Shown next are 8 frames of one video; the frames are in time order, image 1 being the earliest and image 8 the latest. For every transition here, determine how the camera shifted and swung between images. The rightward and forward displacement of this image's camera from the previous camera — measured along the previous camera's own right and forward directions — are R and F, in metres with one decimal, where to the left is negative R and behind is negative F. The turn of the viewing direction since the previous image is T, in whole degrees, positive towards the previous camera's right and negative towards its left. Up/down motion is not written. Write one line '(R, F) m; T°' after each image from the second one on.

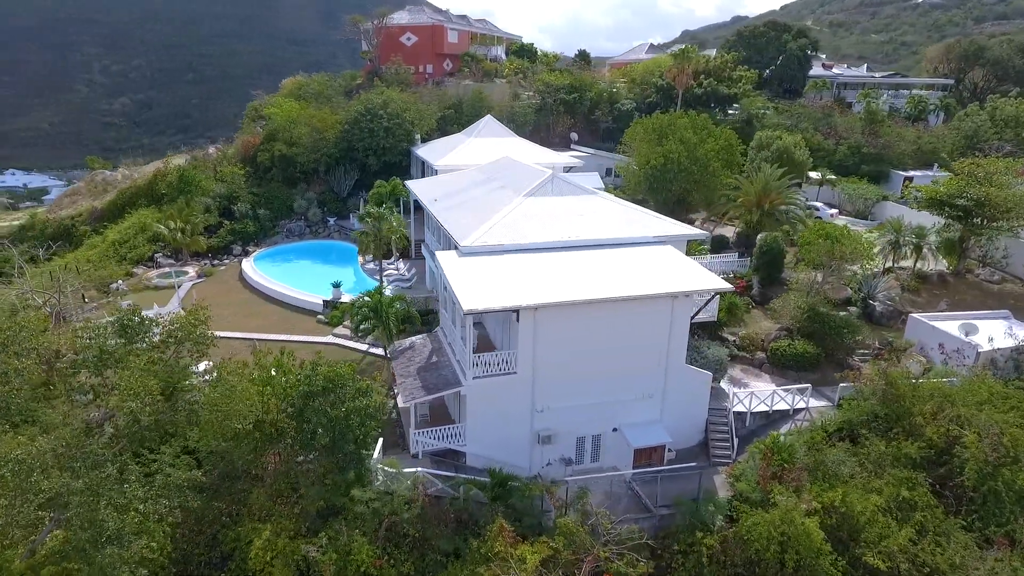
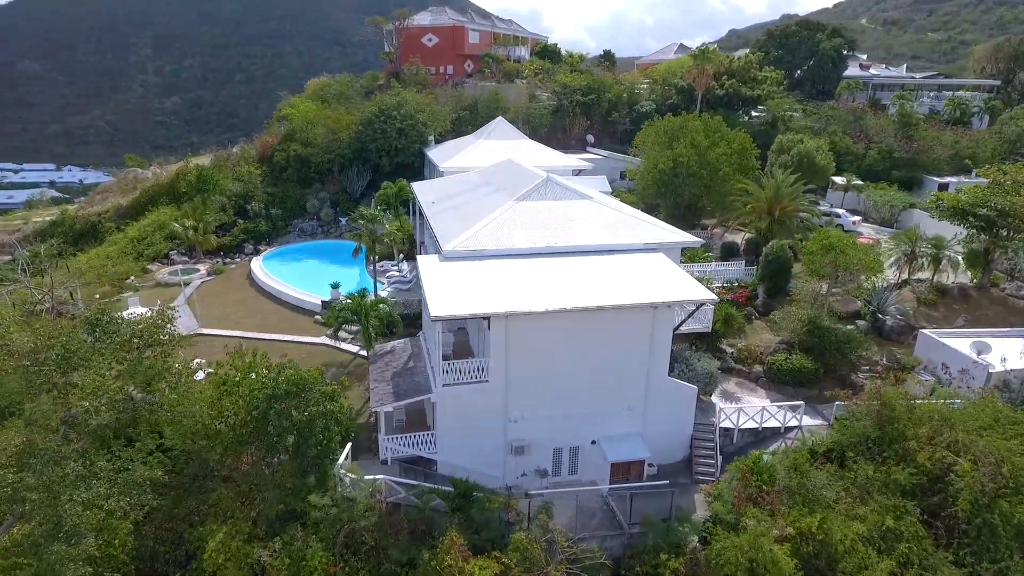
(+1.8, +0.4) m; -4°
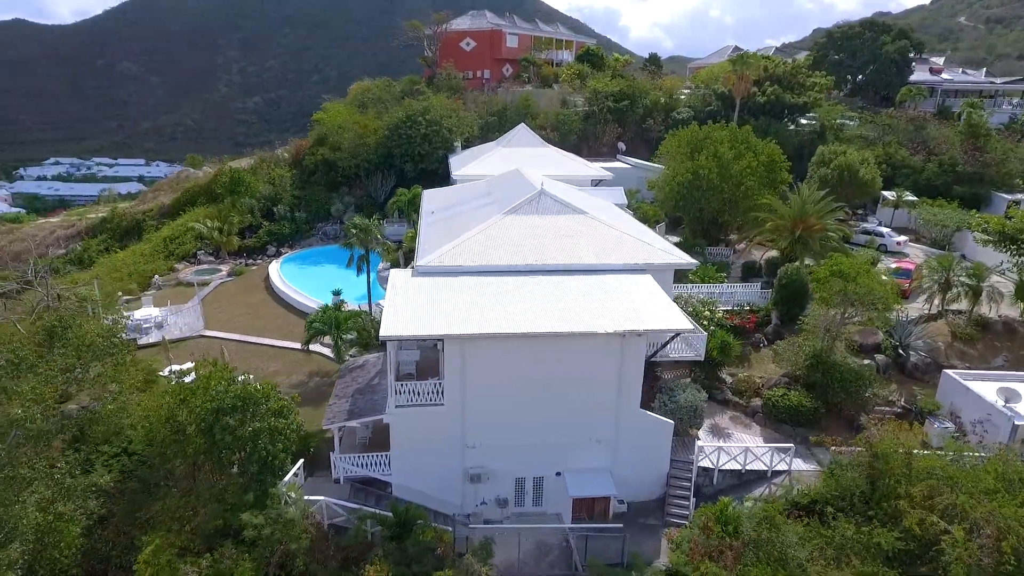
(+2.8, +0.9) m; -6°
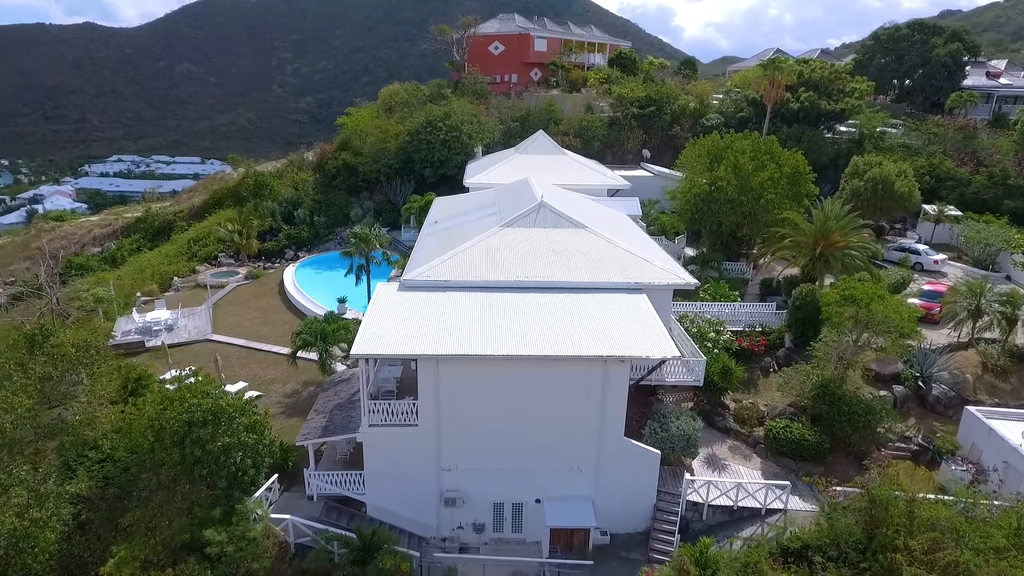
(+1.6, +0.6) m; -4°
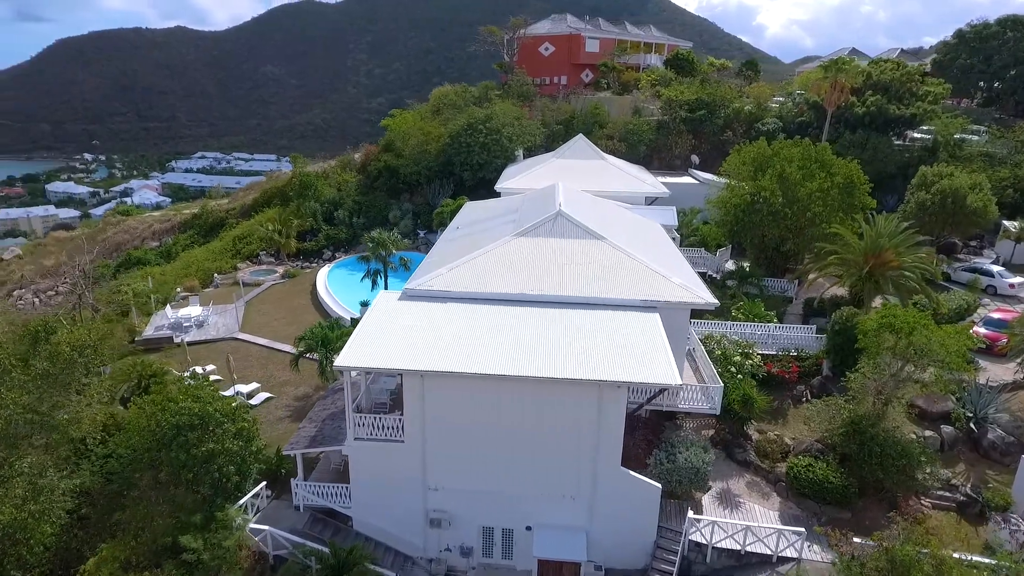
(+1.7, +0.9) m; -6°
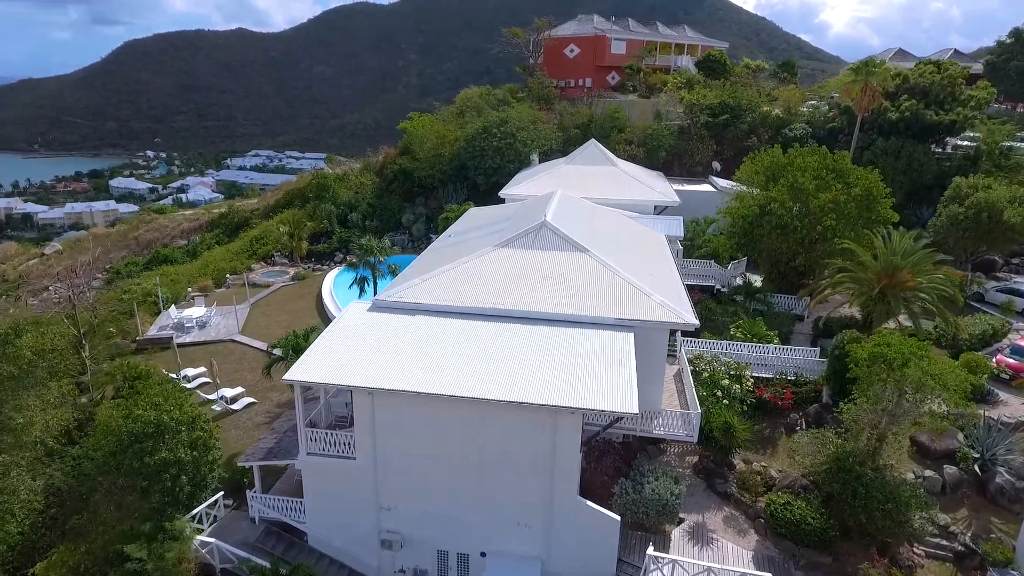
(+2.1, +0.7) m; -4°
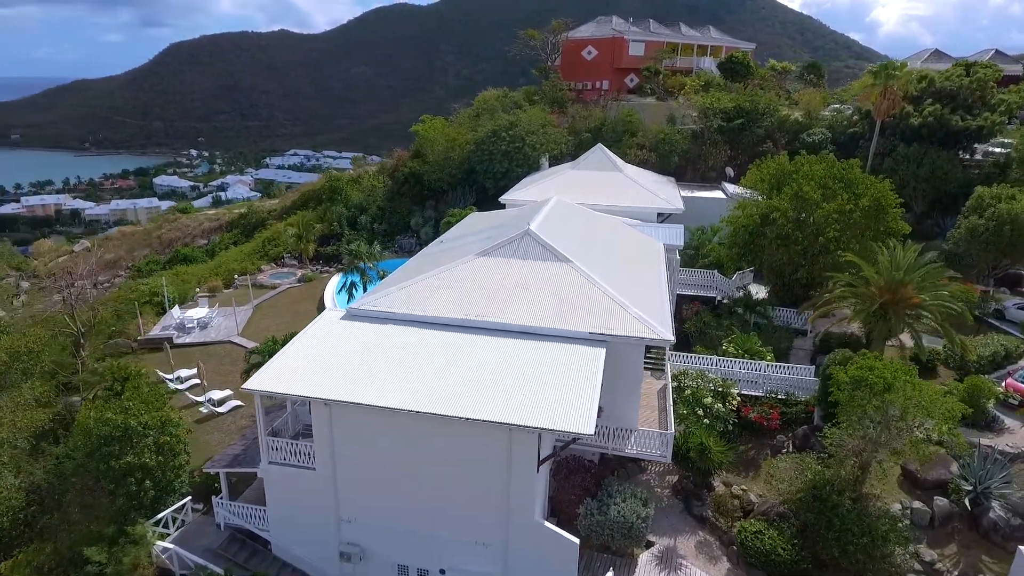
(+1.7, +0.4) m; -3°
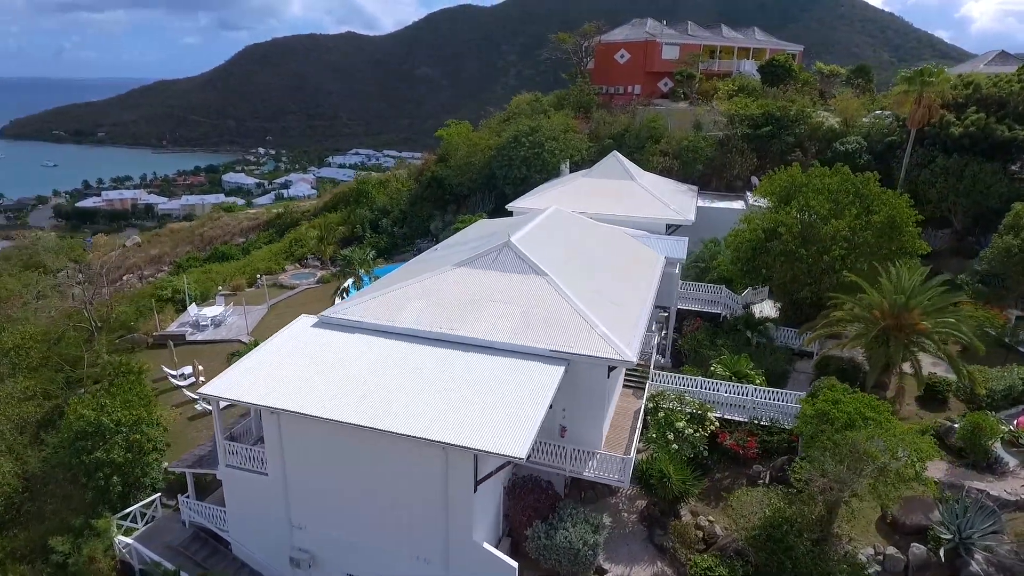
(+2.5, +0.4) m; -5°
